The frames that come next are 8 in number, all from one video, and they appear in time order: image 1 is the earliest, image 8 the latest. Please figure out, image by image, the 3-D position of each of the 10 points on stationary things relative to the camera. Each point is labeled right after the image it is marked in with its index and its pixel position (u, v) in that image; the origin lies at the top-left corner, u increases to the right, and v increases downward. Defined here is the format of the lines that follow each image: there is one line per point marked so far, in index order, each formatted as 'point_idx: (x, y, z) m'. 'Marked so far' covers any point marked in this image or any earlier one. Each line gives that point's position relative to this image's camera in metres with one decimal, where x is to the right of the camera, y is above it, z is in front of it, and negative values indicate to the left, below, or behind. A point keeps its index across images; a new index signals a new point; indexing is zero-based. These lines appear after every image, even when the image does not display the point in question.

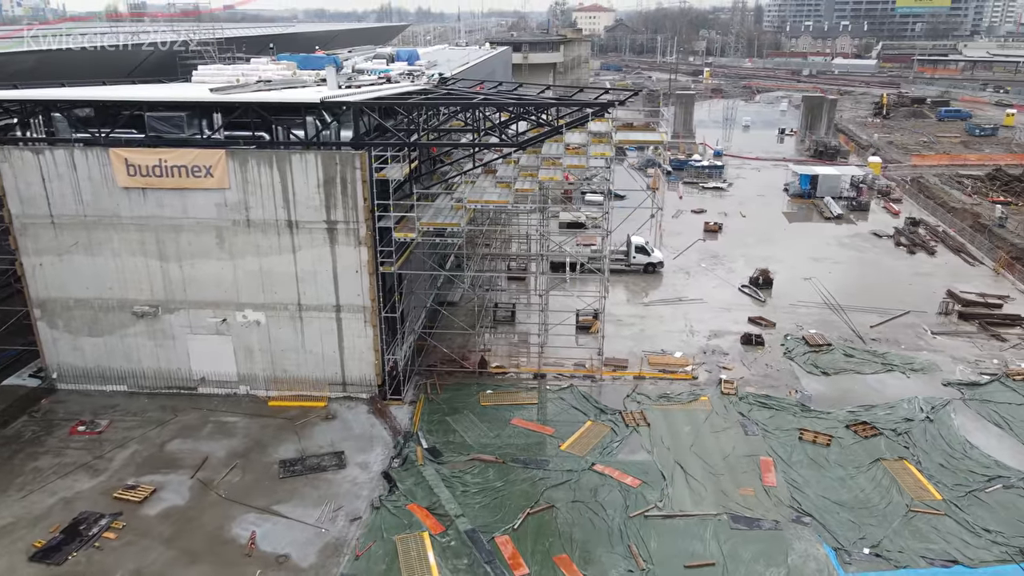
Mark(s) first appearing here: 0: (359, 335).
0: (-3.1, -0.9, +14.7) m
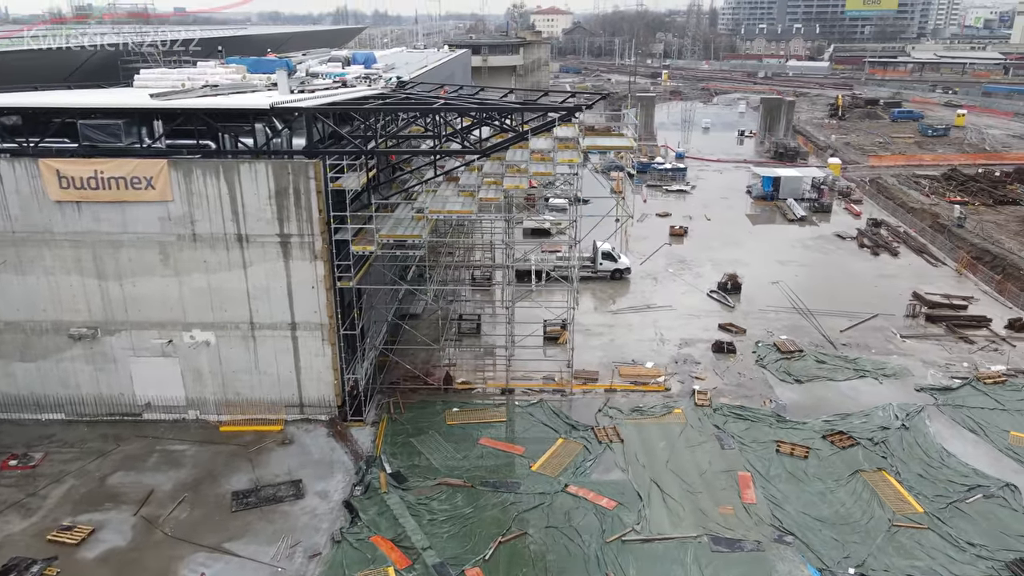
0: (-3.7, -1.3, +13.9) m
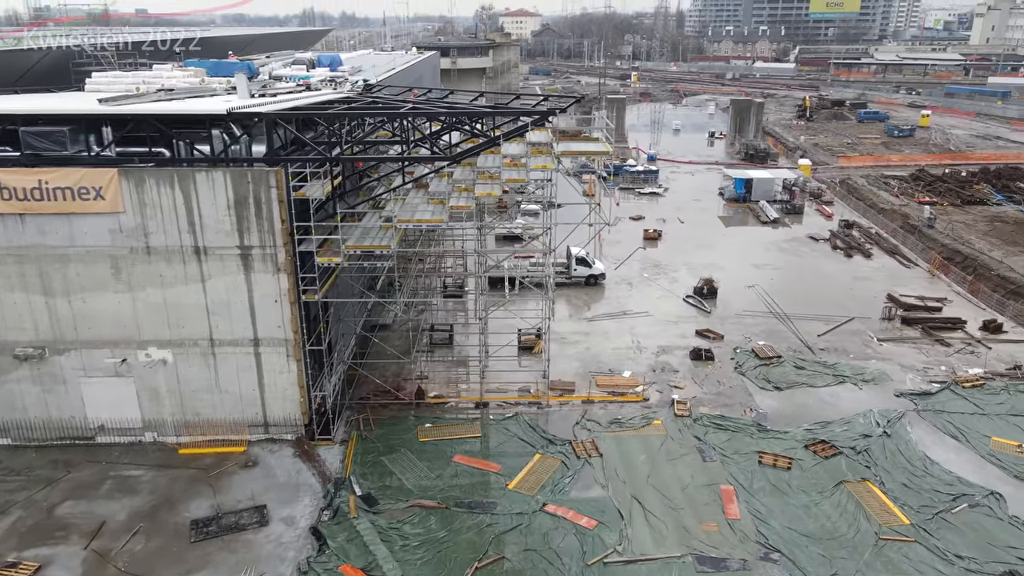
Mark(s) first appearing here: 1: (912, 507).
0: (-4.2, -1.5, +13.2) m
1: (+6.4, -3.5, +11.8) m
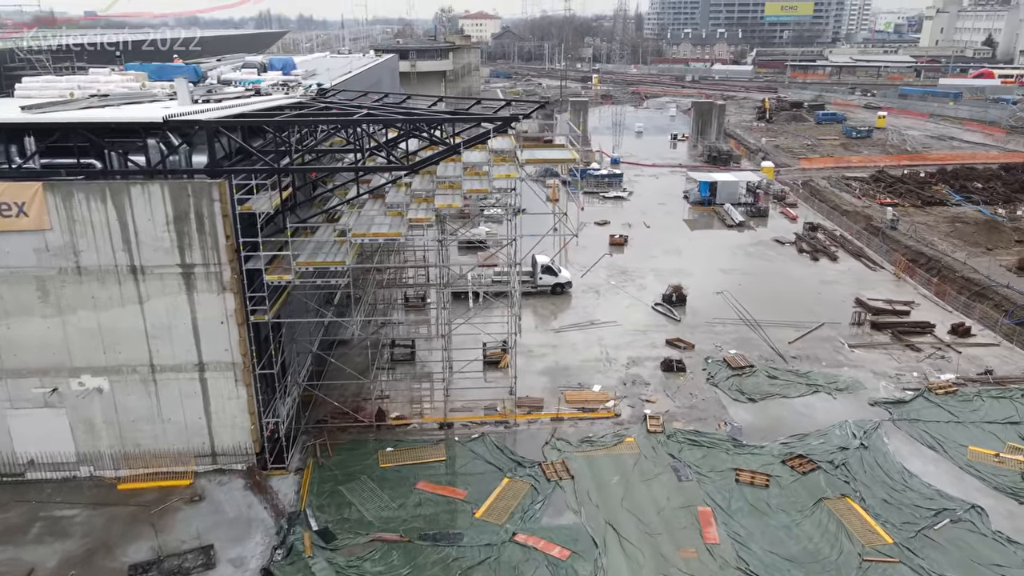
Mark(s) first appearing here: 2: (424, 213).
0: (-4.8, -1.8, +12.3) m
1: (+6.0, -3.7, +11.4) m
2: (-1.5, +1.3, +12.3) m
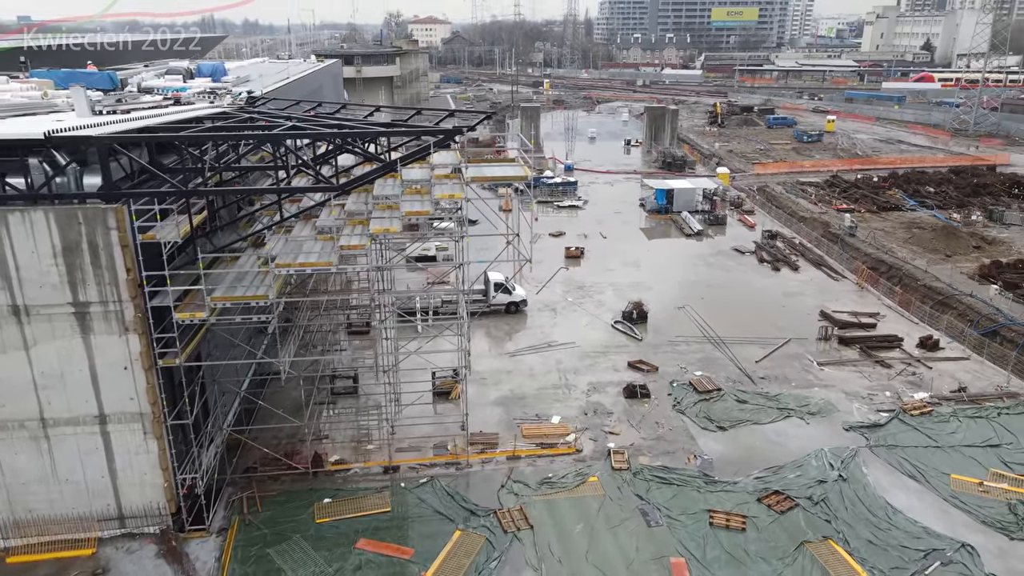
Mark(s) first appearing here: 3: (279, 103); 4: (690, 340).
0: (-5.5, -2.4, +10.7) m
1: (+5.3, -4.0, +10.4) m
2: (-2.3, +0.8, +10.9) m
3: (-5.8, +4.6, +18.1) m
4: (+4.4, -1.3, +18.2) m
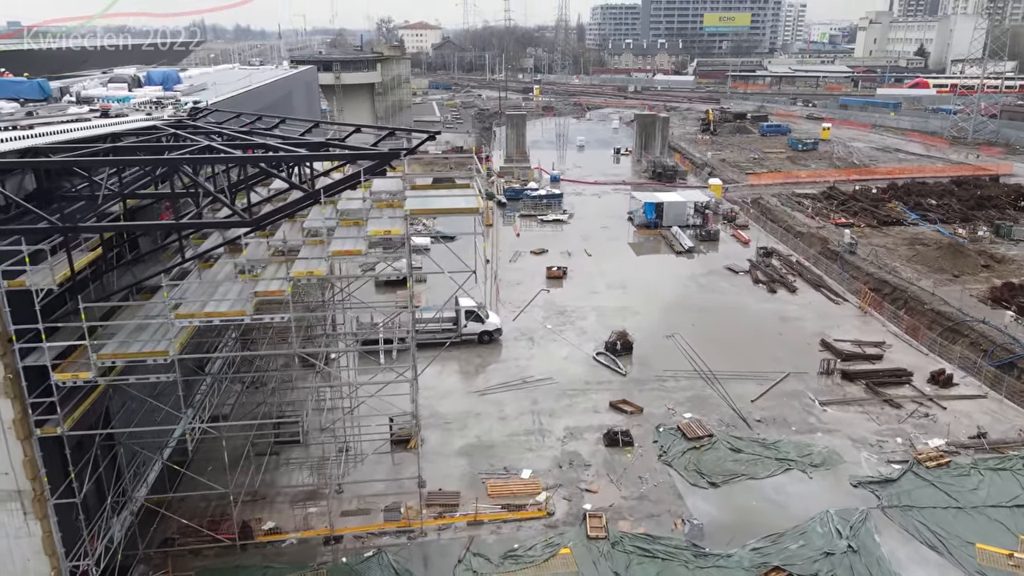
0: (-6.1, -3.0, +9.0) m
1: (+4.7, -4.6, +8.8) m
2: (-2.9, +0.1, +9.2) m
3: (-6.5, +3.9, +16.4) m
4: (+3.8, -2.0, +16.5) m
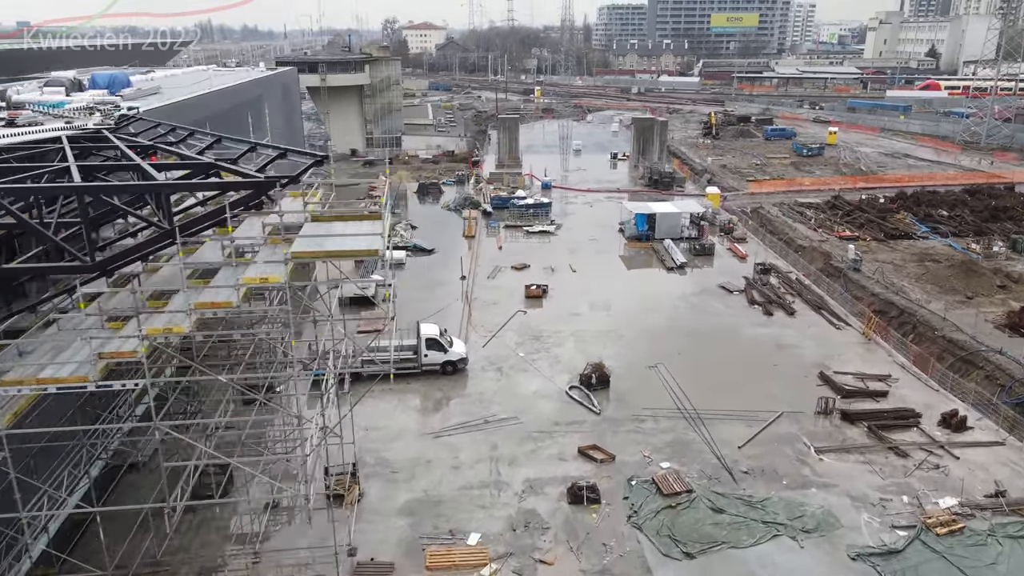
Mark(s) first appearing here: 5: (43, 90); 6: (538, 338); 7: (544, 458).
0: (-7.0, -3.6, +7.4) m
1: (+3.8, -5.2, +7.0) m
2: (-3.8, -0.4, +7.6) m
3: (-7.2, +3.4, +14.9) m
4: (+3.0, -2.6, +14.8) m
5: (-11.6, +4.9, +18.1) m
6: (+0.7, -1.3, +18.5) m
7: (+0.6, -3.1, +13.4) m
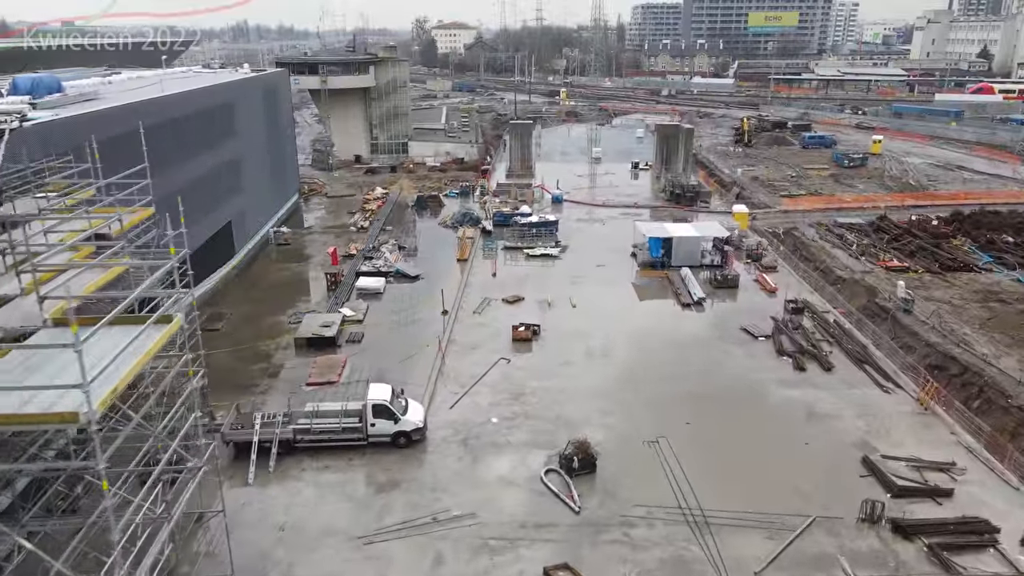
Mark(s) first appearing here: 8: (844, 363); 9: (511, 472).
0: (-8.0, -4.5, +4.6) m
1: (+2.7, -6.3, +3.8) m
2: (-4.8, -1.4, +4.7) m
3: (-7.8, +2.5, +12.1) m
4: (+2.3, -3.6, +11.6) m
5: (-12.0, +4.1, +15.6) m
6: (+0.1, -2.3, +15.4) m
7: (-0.2, -4.1, +10.3) m
8: (+7.8, -1.8, +17.1) m
9: (0.0, -3.2, +12.9) m
